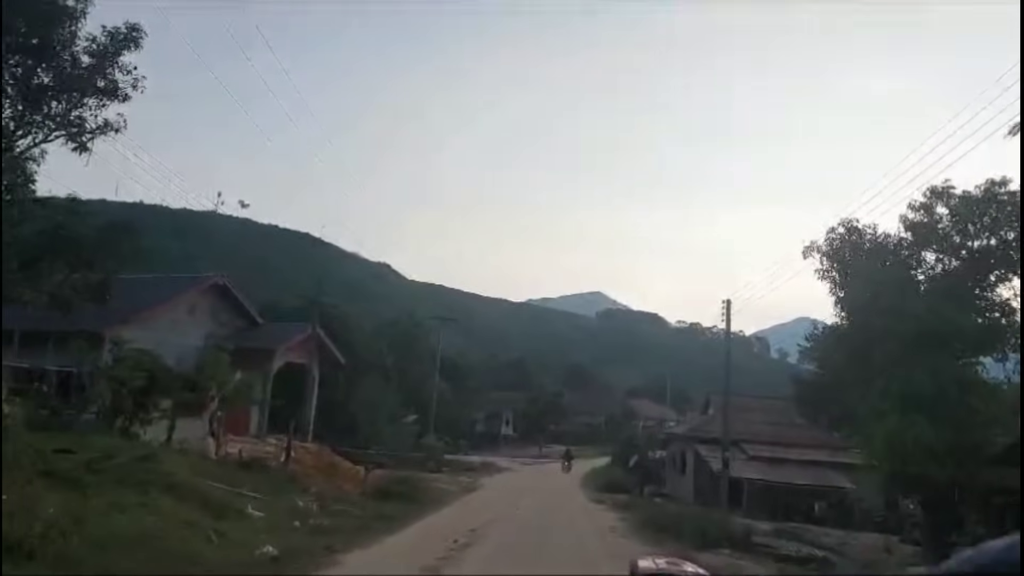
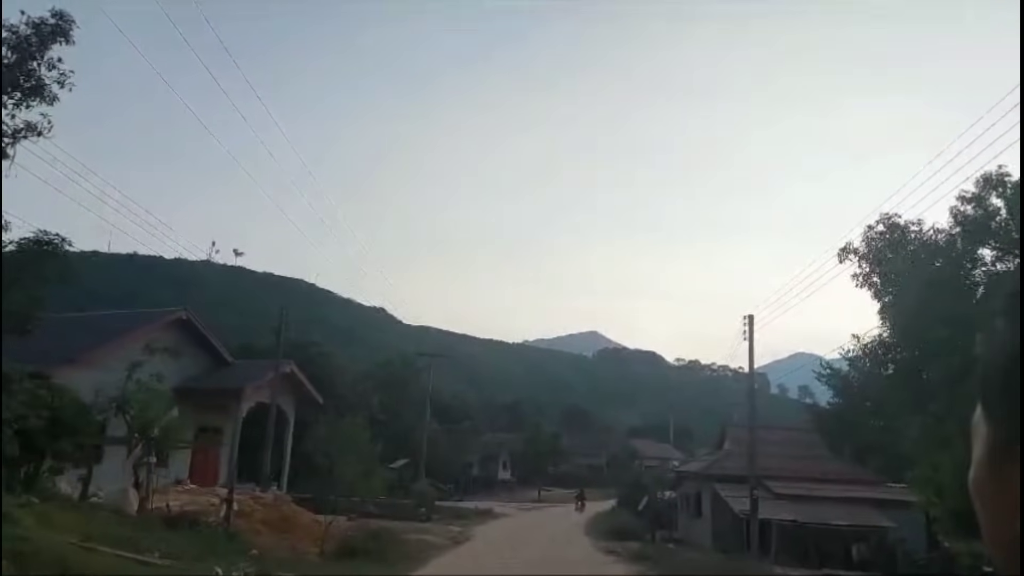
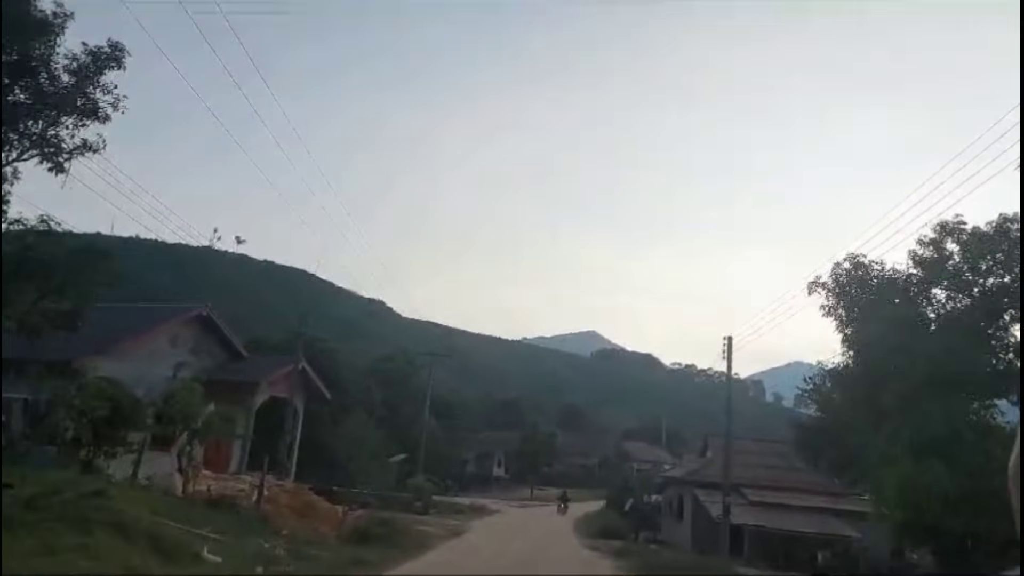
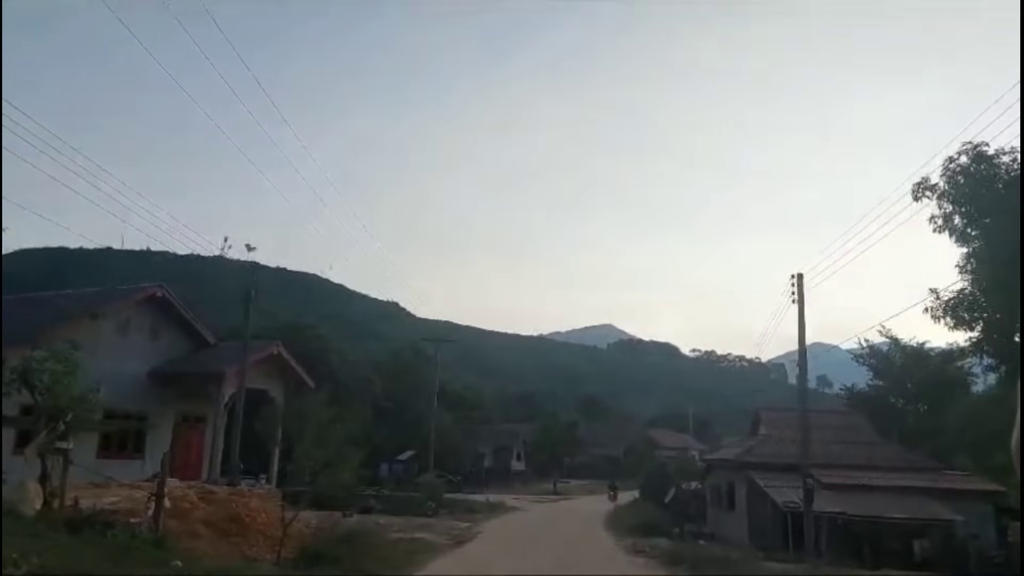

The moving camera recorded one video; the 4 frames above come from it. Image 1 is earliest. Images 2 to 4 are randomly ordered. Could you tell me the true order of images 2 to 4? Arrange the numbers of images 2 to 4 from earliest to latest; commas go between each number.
3, 2, 4
